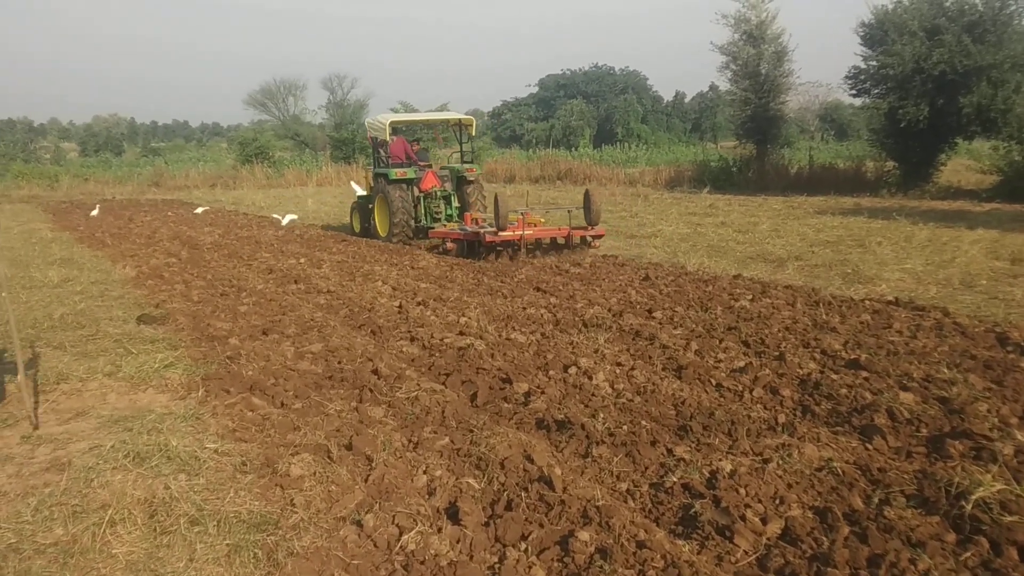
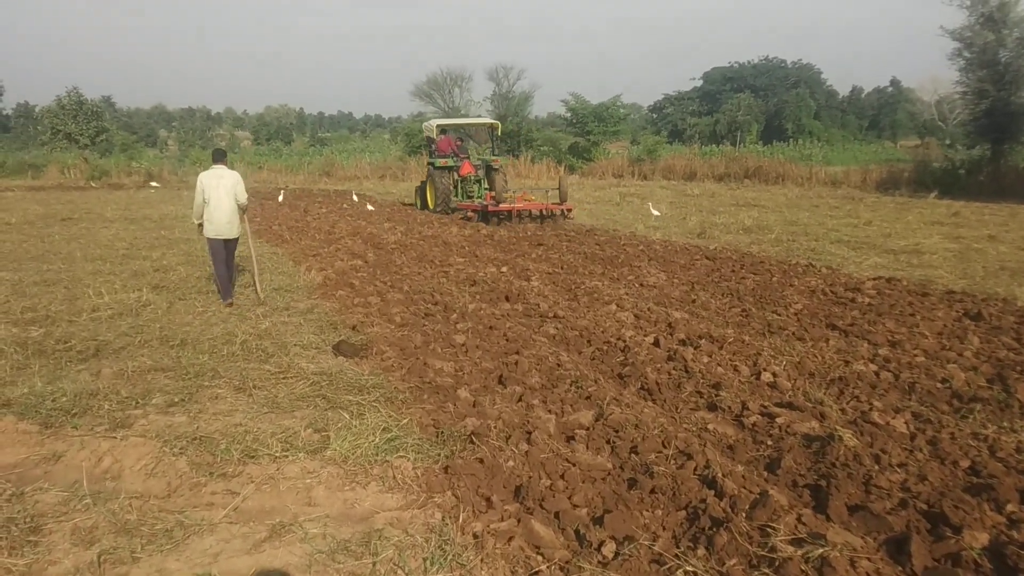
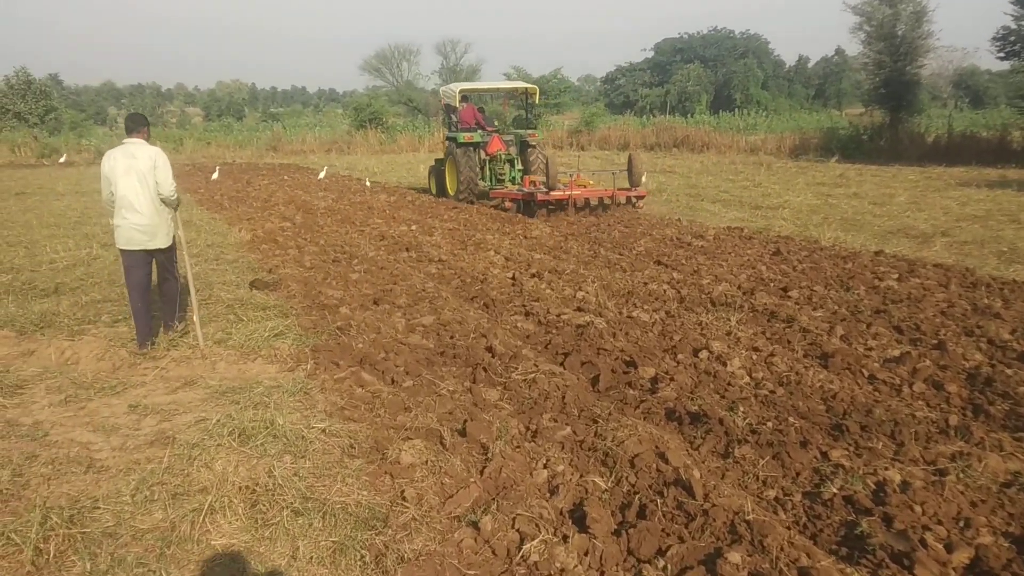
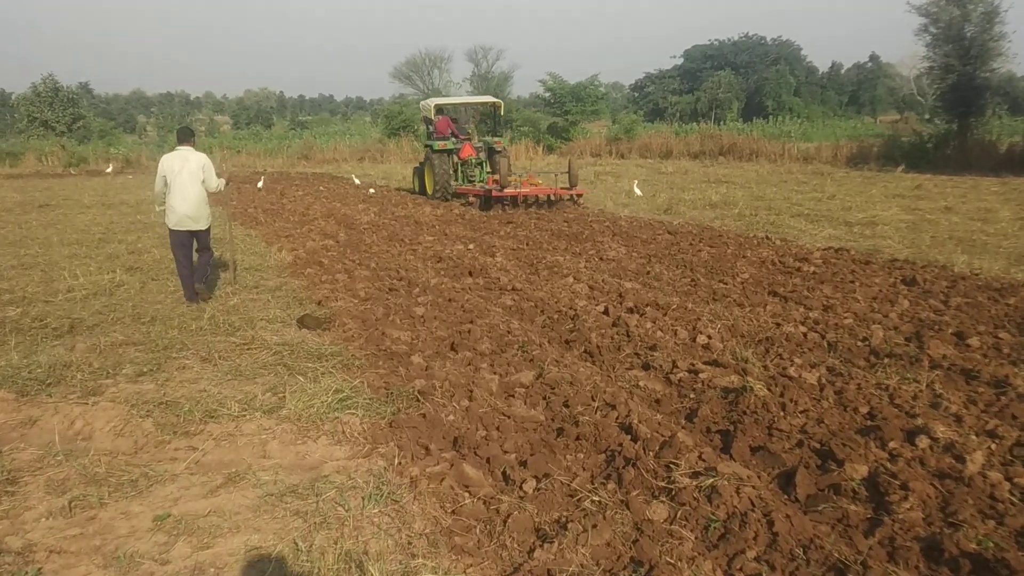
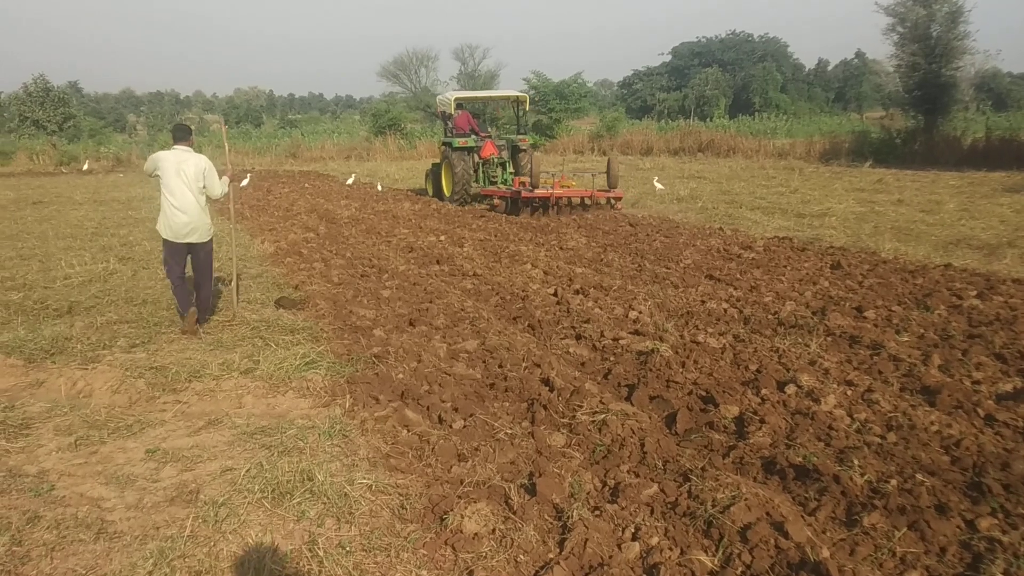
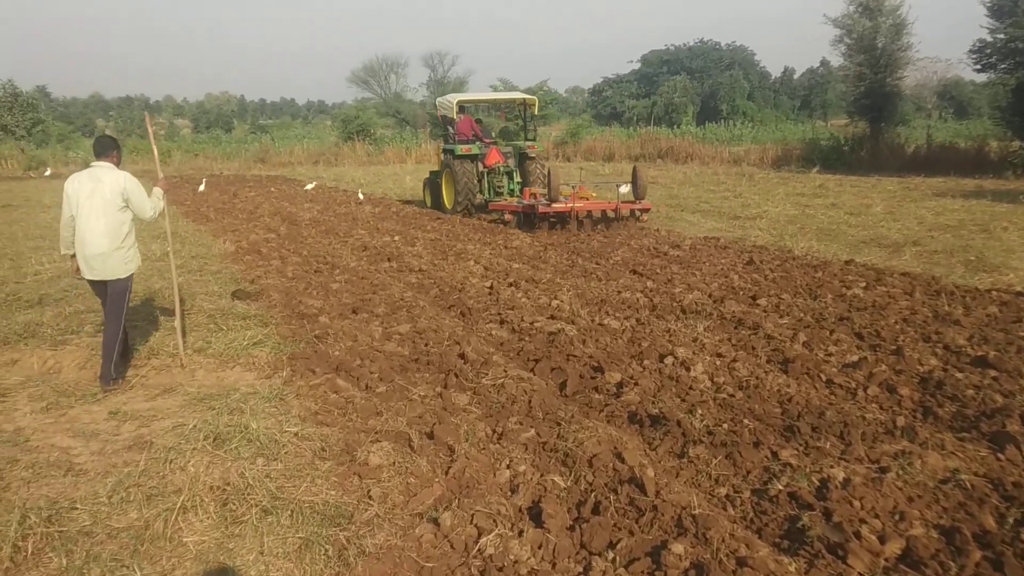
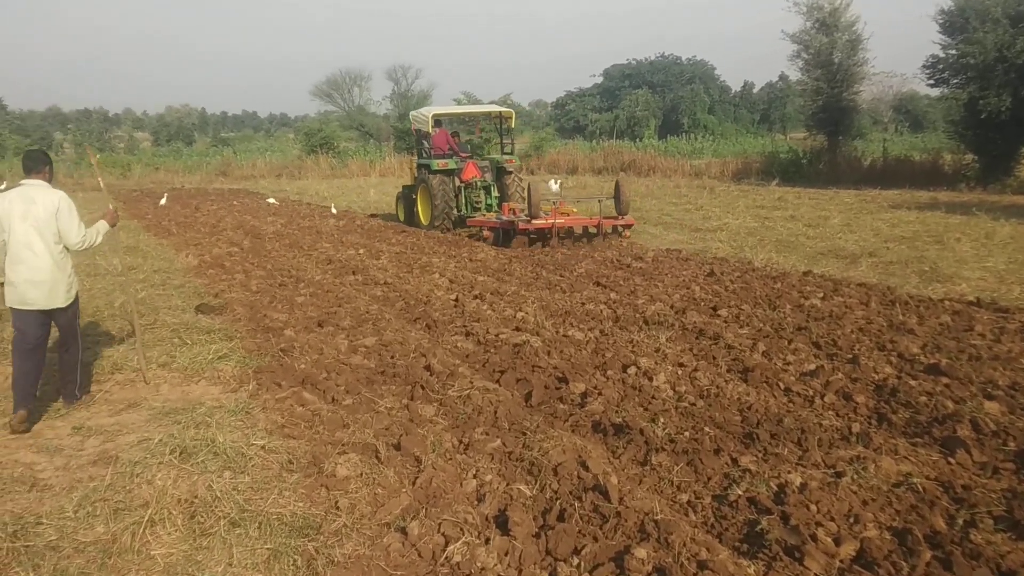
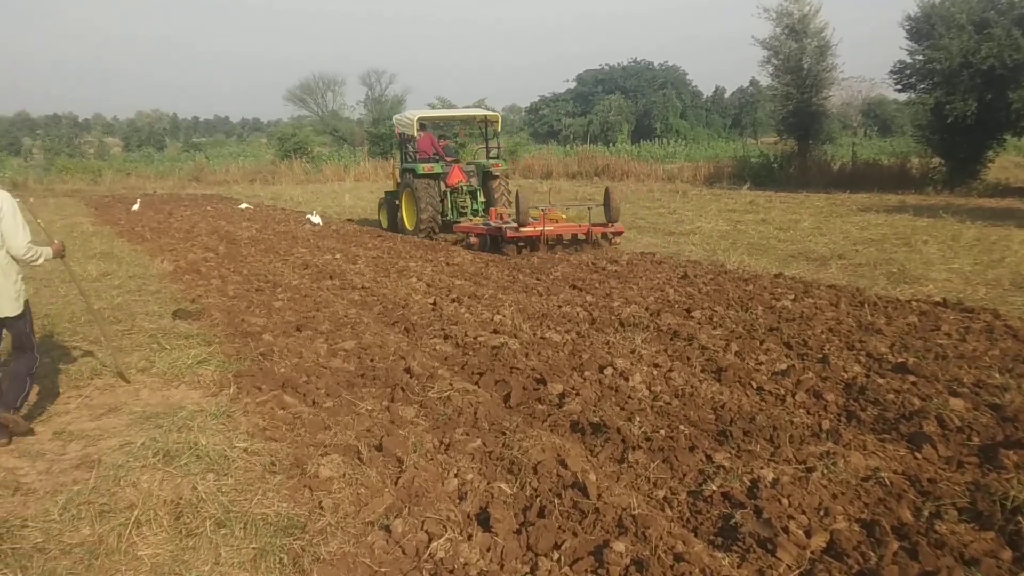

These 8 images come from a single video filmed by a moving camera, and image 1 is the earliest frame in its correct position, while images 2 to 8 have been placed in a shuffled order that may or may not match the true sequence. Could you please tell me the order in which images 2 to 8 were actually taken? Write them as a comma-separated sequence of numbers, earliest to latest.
8, 7, 6, 3, 5, 4, 2
